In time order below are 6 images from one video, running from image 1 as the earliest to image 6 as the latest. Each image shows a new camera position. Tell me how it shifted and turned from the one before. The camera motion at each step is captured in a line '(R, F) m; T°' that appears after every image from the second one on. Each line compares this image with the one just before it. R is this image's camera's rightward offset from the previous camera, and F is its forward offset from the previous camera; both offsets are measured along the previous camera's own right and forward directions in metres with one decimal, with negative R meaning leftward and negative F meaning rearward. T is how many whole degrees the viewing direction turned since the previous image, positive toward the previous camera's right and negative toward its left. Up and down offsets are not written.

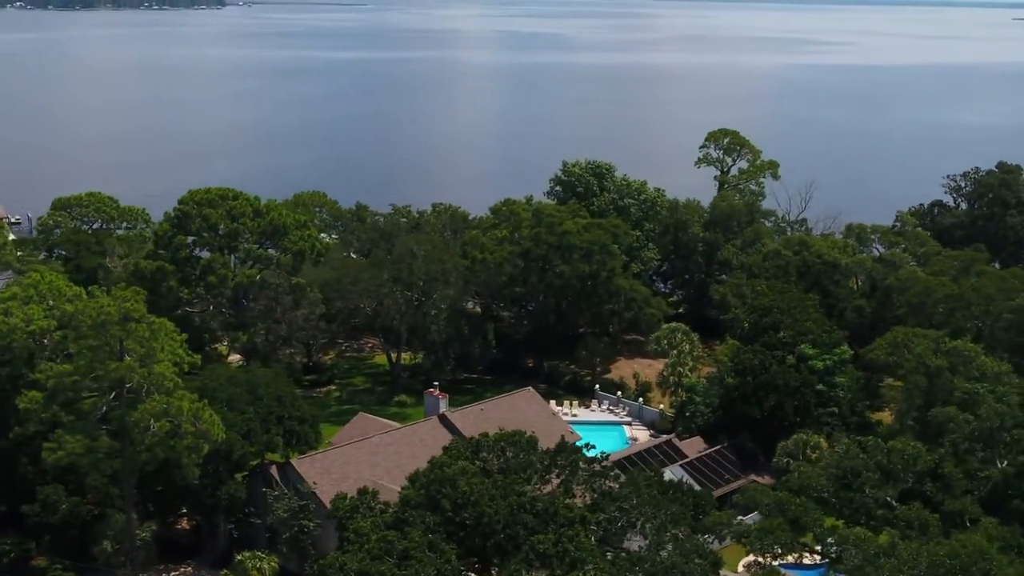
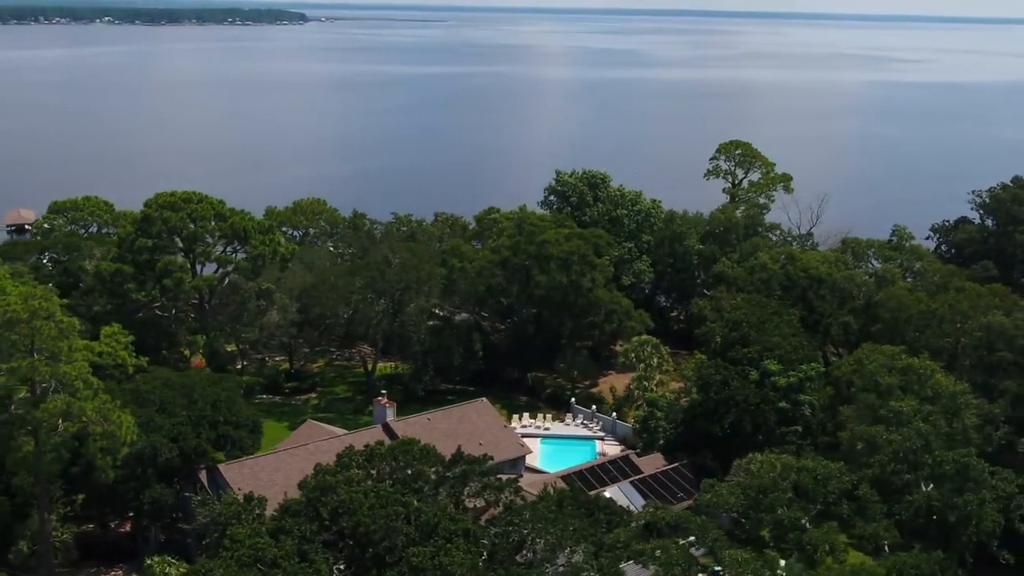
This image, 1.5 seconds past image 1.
(+3.0, +0.8) m; -3°
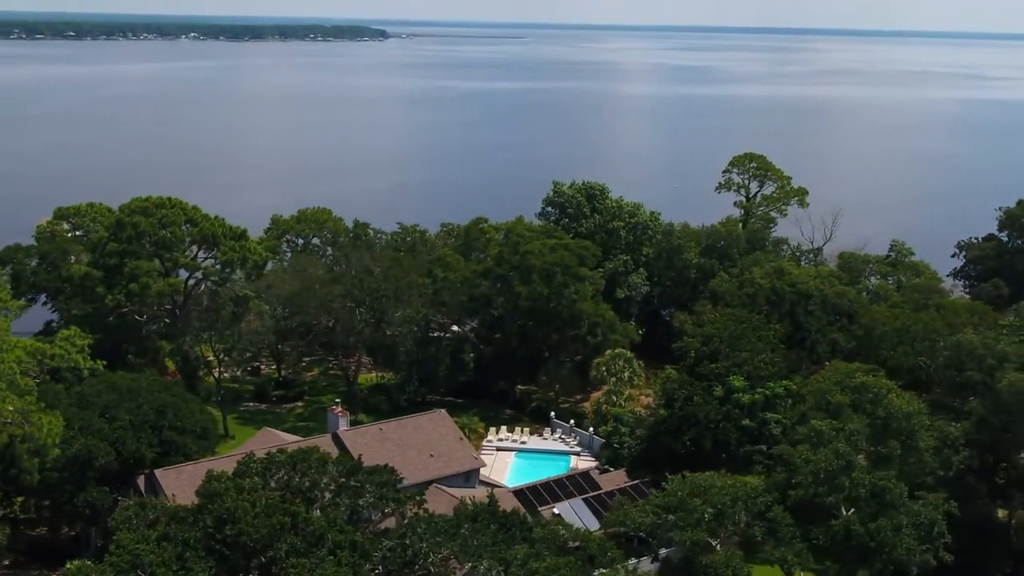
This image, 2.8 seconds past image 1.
(+2.8, +0.7) m; -4°
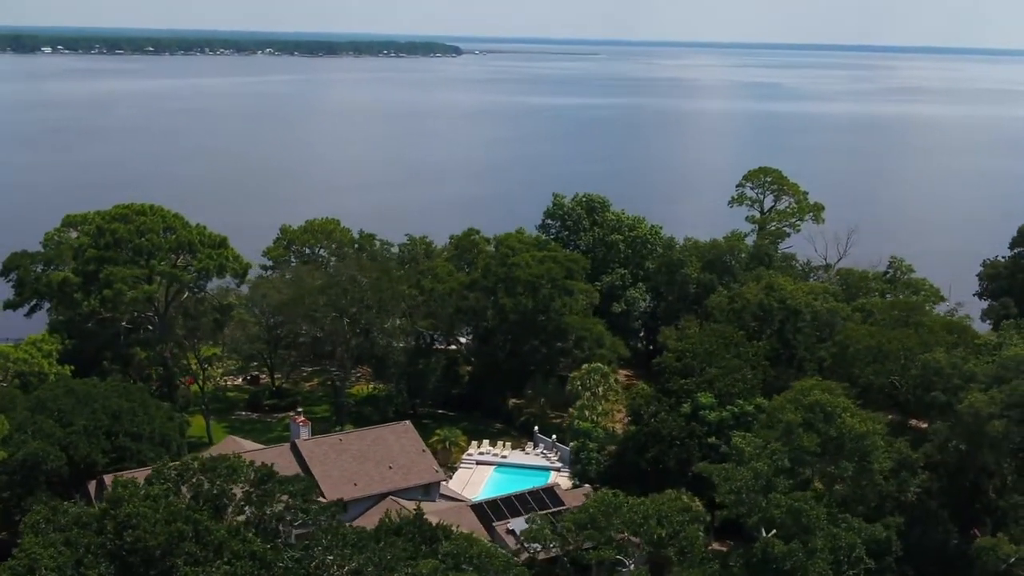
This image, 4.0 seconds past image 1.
(+2.5, +0.5) m; -3°
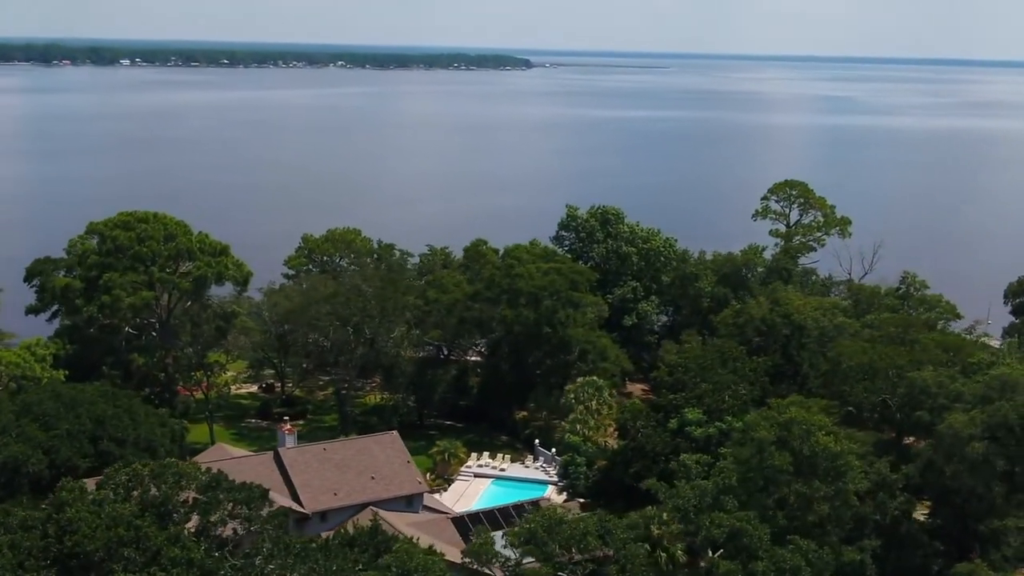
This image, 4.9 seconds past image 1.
(+1.9, +0.3) m; -3°
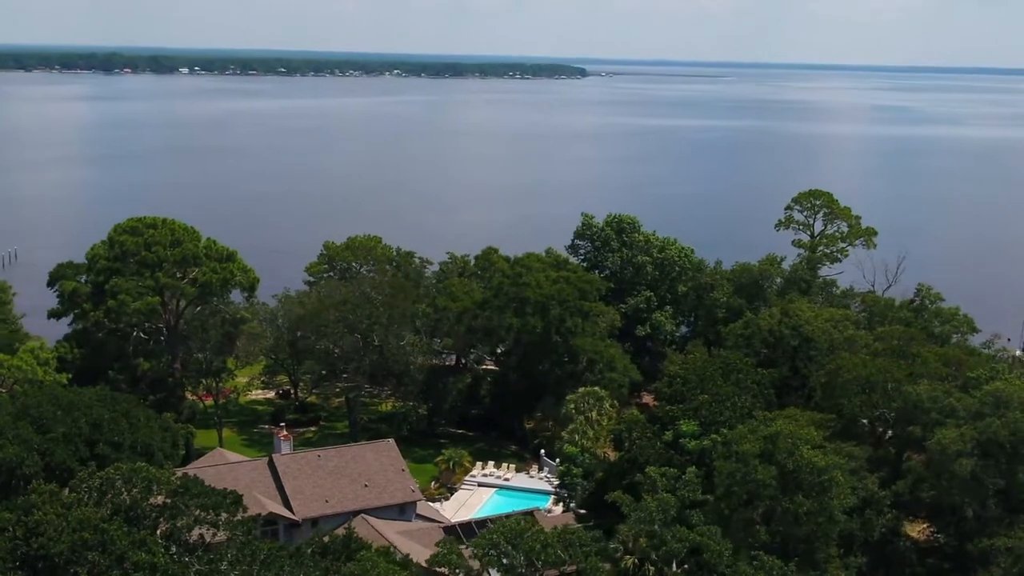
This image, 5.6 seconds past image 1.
(+1.3, +0.2) m; -3°
